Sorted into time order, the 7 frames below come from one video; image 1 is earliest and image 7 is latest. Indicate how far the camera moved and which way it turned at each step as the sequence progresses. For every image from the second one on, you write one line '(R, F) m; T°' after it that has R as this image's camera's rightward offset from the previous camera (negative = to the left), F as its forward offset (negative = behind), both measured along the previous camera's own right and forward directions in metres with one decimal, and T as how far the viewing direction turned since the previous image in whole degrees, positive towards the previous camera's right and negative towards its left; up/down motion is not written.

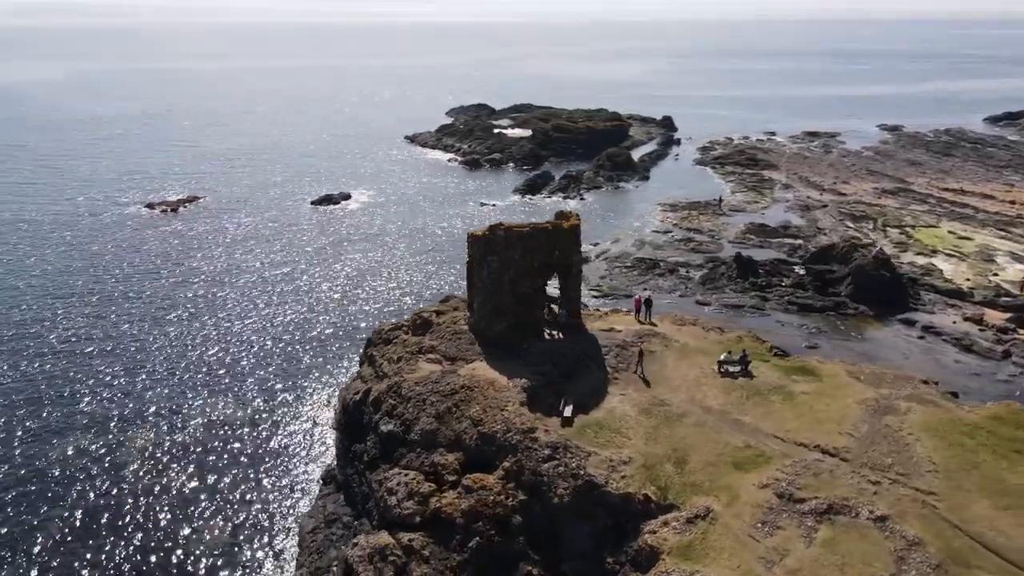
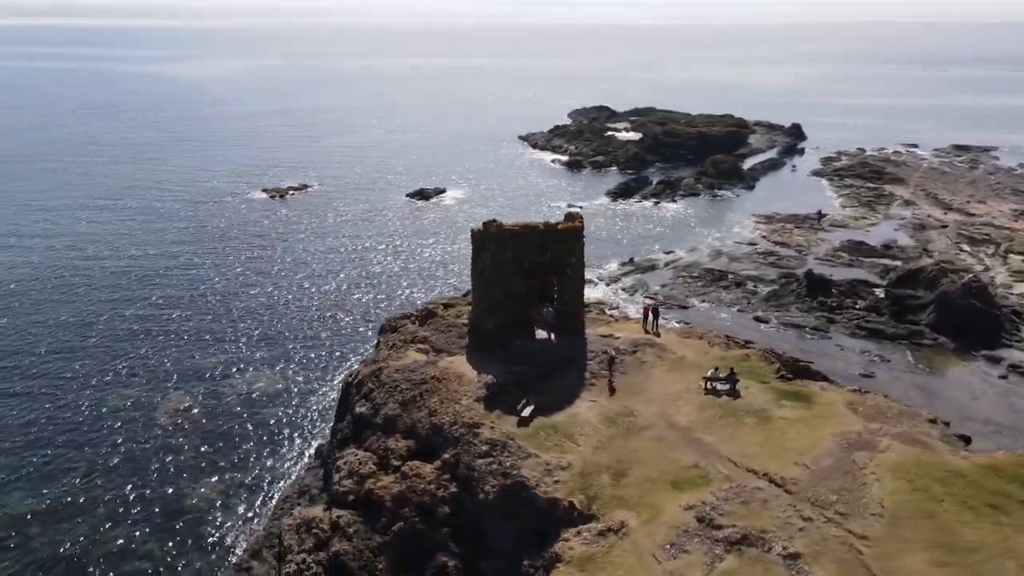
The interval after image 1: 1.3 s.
(+6.0, +0.4) m; -11°
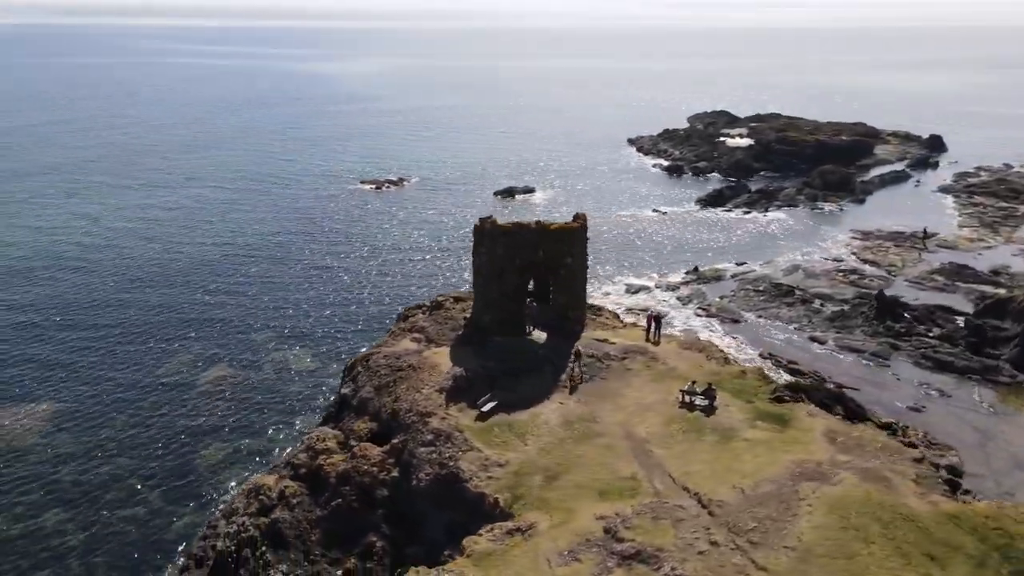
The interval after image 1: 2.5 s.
(+5.8, +0.3) m; -10°
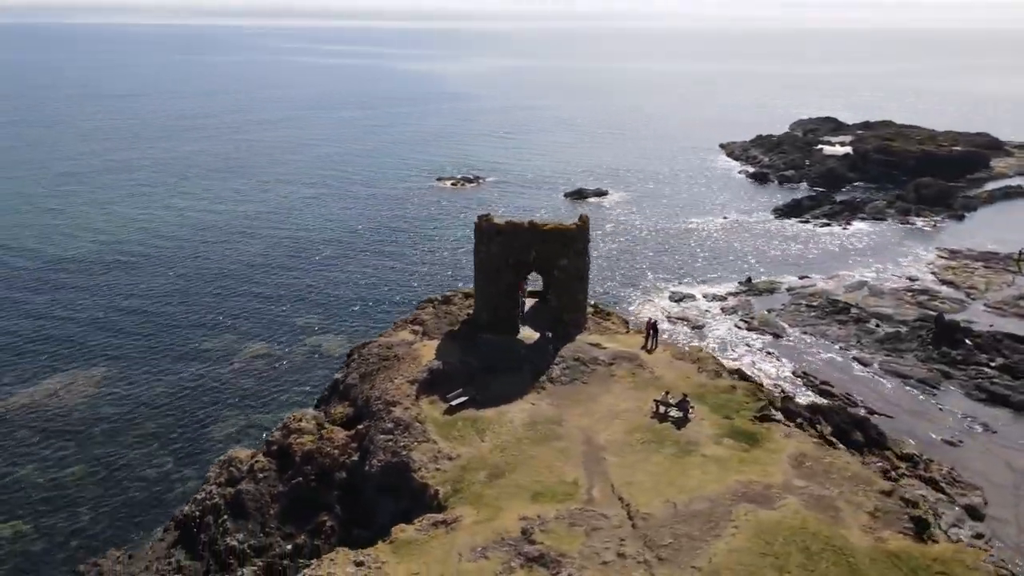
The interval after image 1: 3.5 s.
(+4.8, +0.2) m; -8°
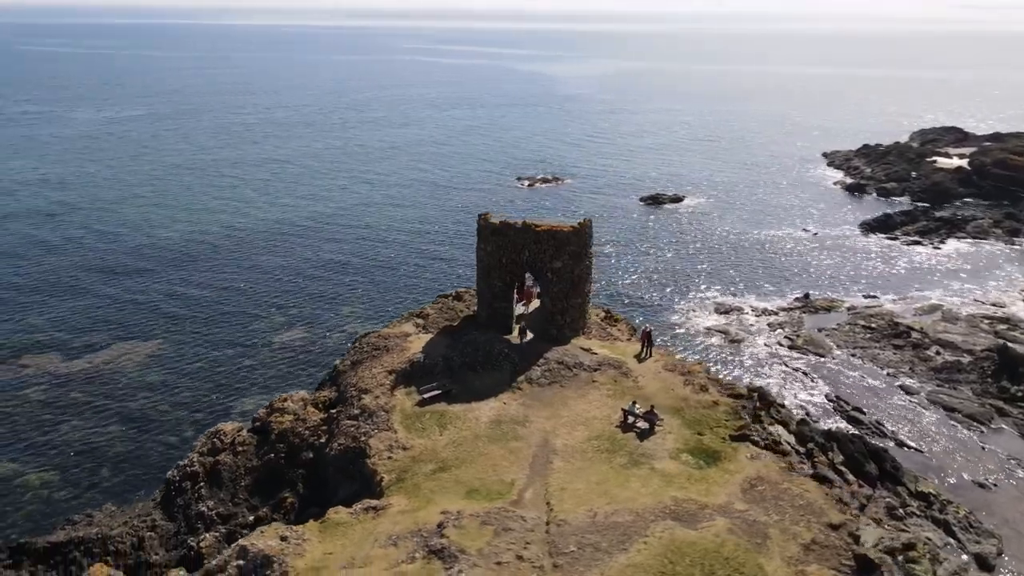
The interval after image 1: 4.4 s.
(+5.0, +0.2) m; -9°
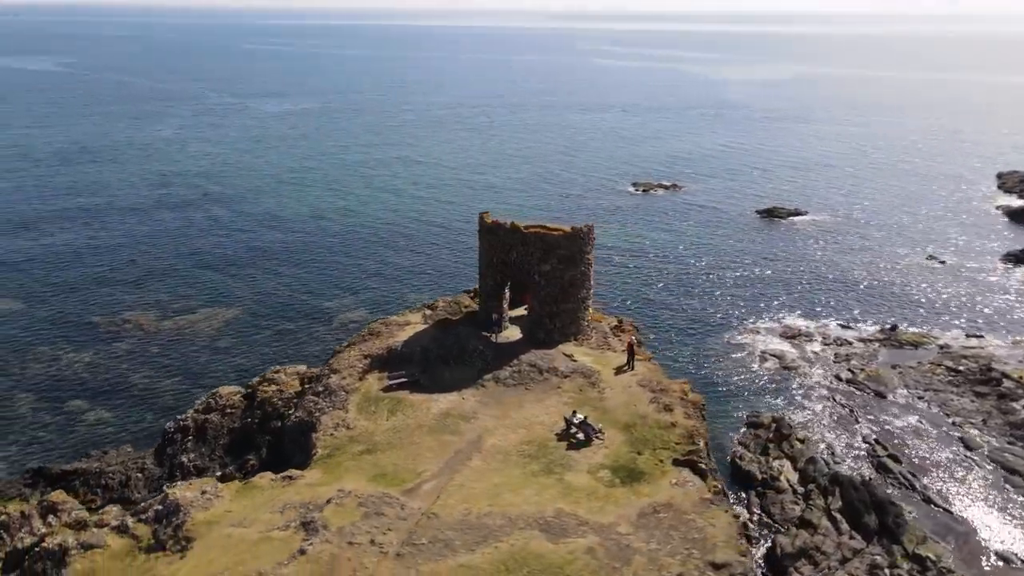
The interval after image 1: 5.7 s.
(+7.4, +0.6) m; -13°
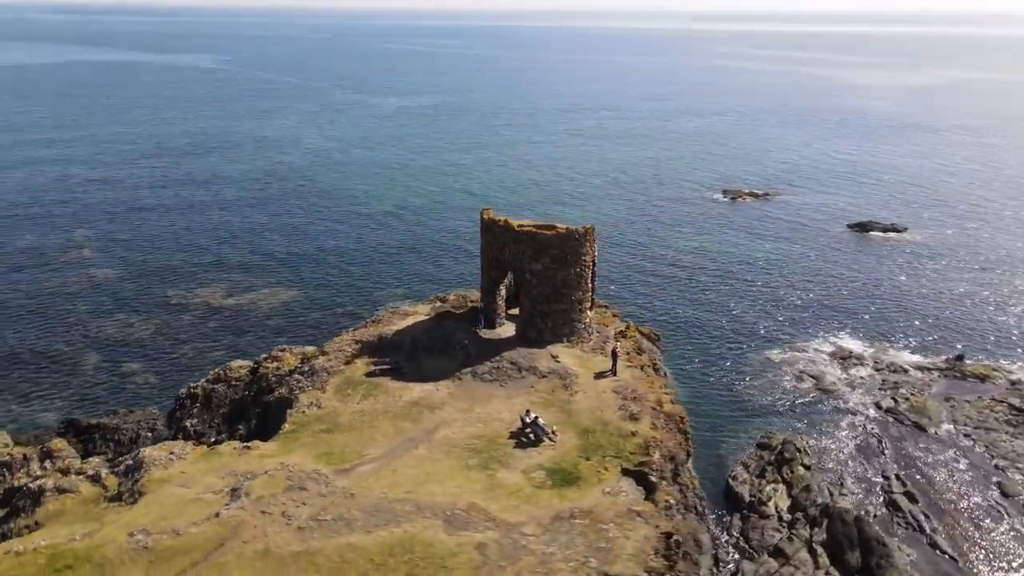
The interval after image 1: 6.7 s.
(+5.4, +0.3) m; -10°
